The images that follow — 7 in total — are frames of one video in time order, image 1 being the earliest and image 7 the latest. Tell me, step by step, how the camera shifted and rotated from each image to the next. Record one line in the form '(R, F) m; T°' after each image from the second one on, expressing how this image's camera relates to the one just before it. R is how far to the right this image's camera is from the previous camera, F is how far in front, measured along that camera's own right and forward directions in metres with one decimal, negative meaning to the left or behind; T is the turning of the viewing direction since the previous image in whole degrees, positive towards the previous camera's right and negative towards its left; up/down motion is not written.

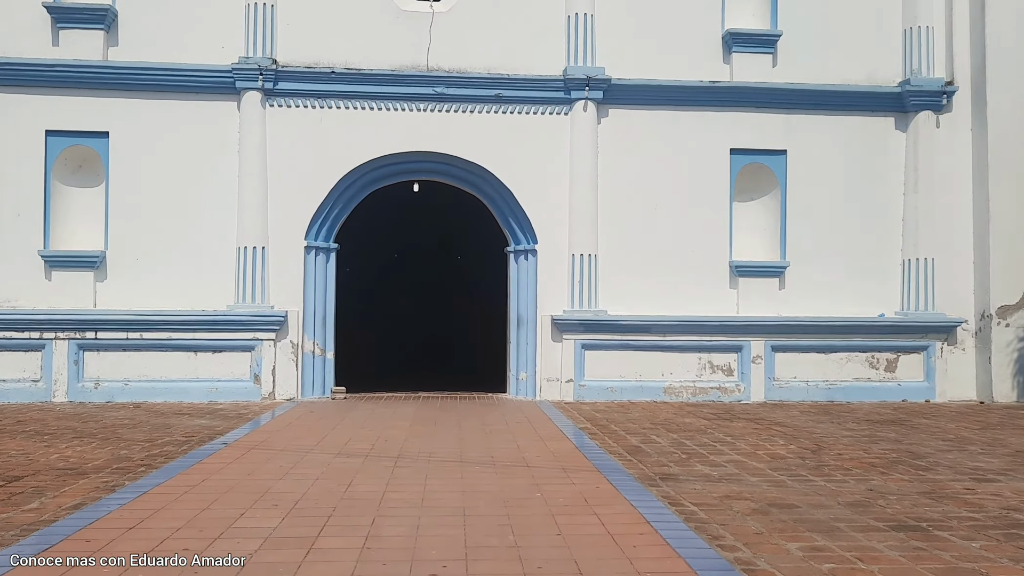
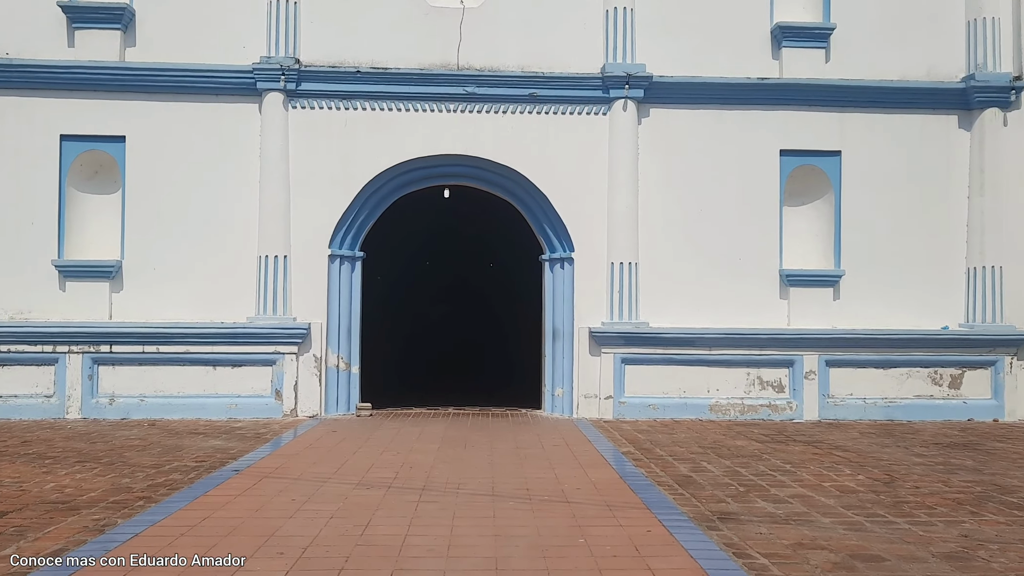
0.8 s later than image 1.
(0.0, +0.6) m; -2°
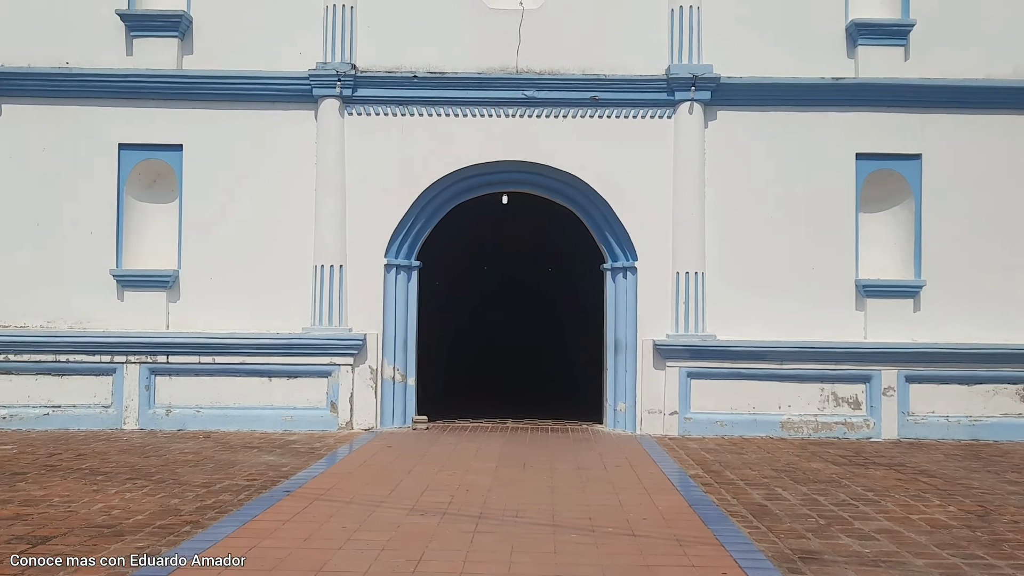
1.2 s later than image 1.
(0.0, +0.3) m; -4°
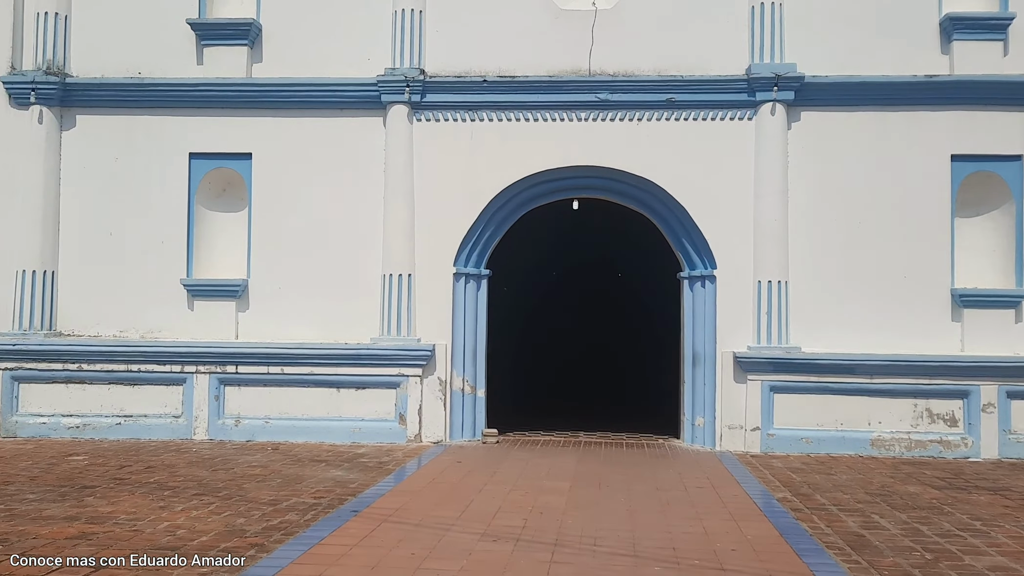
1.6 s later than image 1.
(-0.1, +0.3) m; -4°
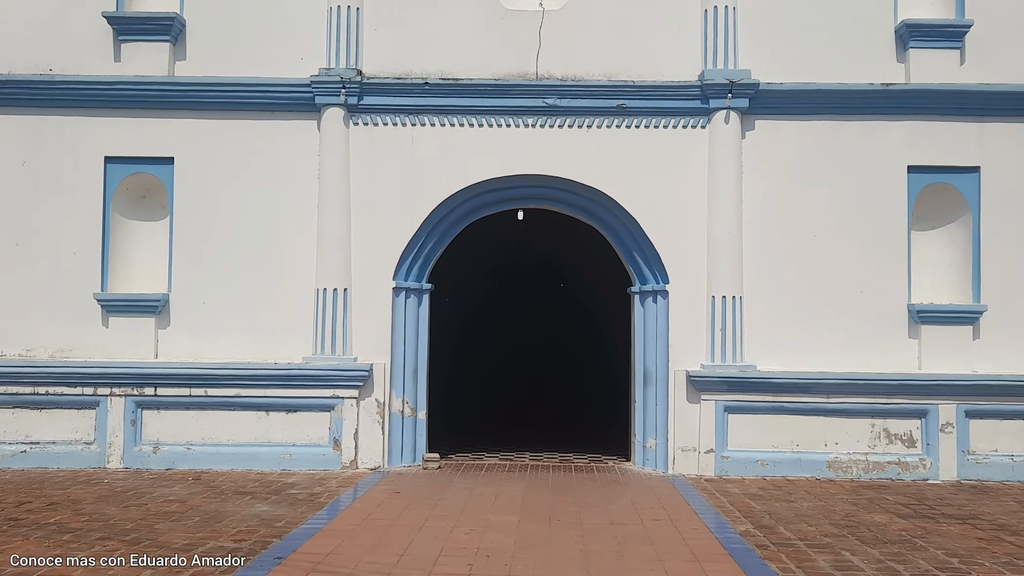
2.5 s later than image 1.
(0.0, +0.5) m; +4°
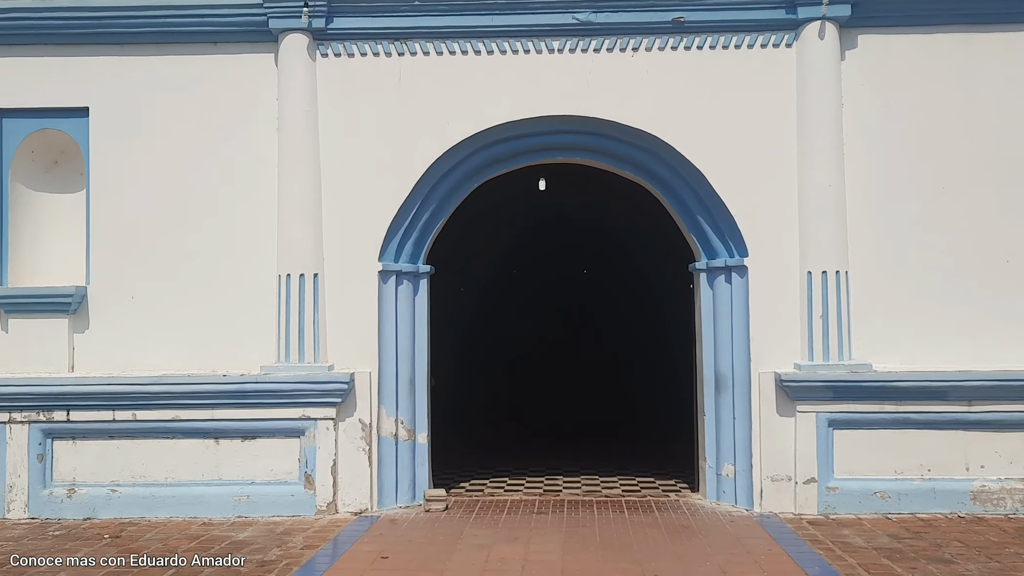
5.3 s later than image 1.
(-0.1, +2.2) m; -1°
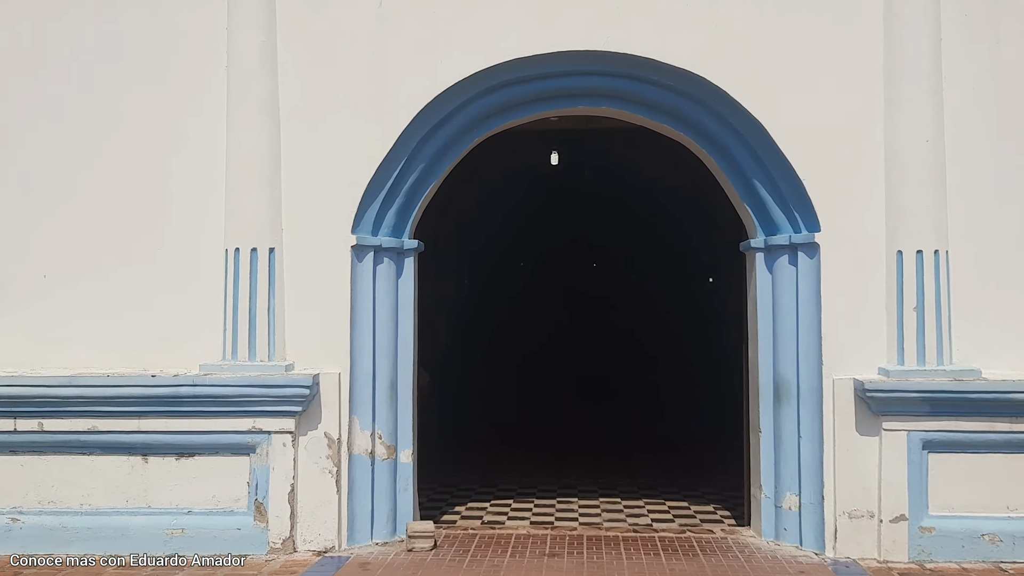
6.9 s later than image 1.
(0.0, +1.4) m; 0°
